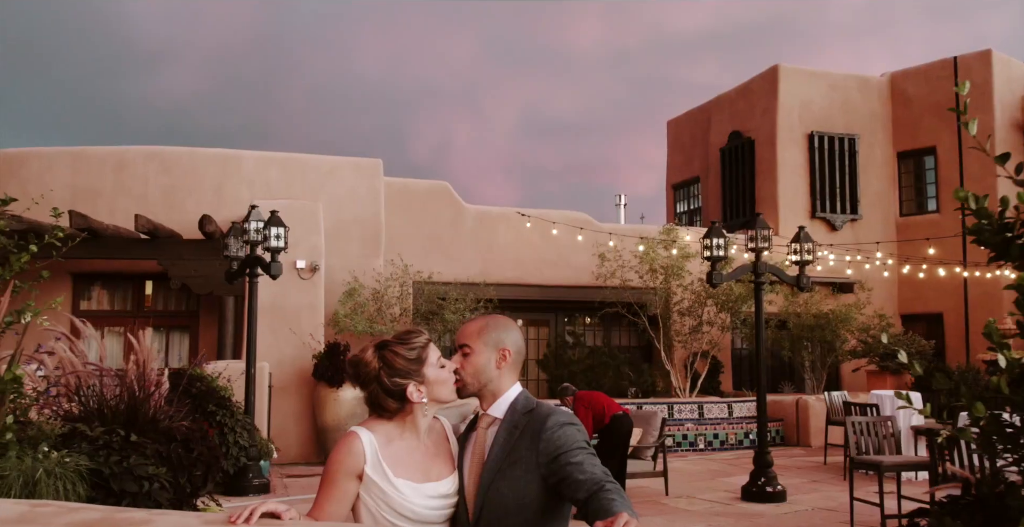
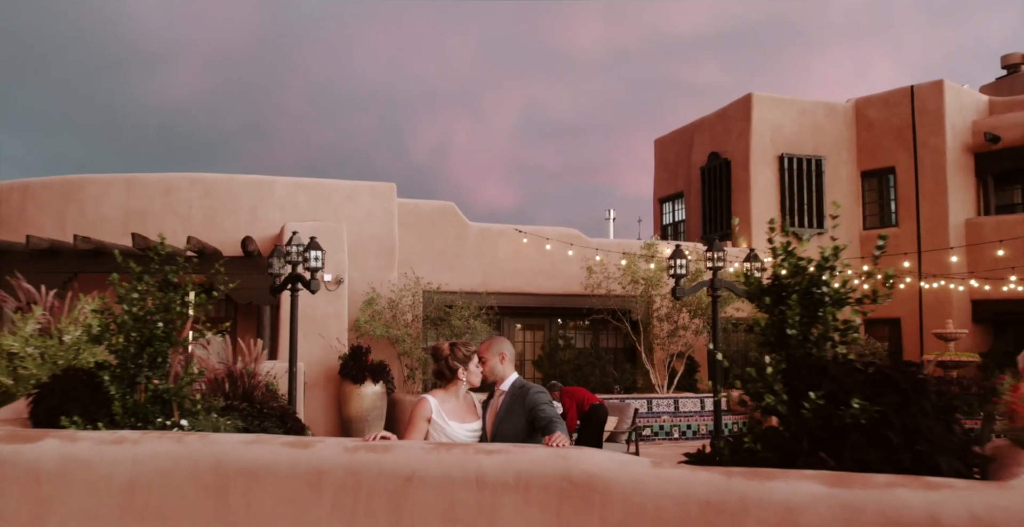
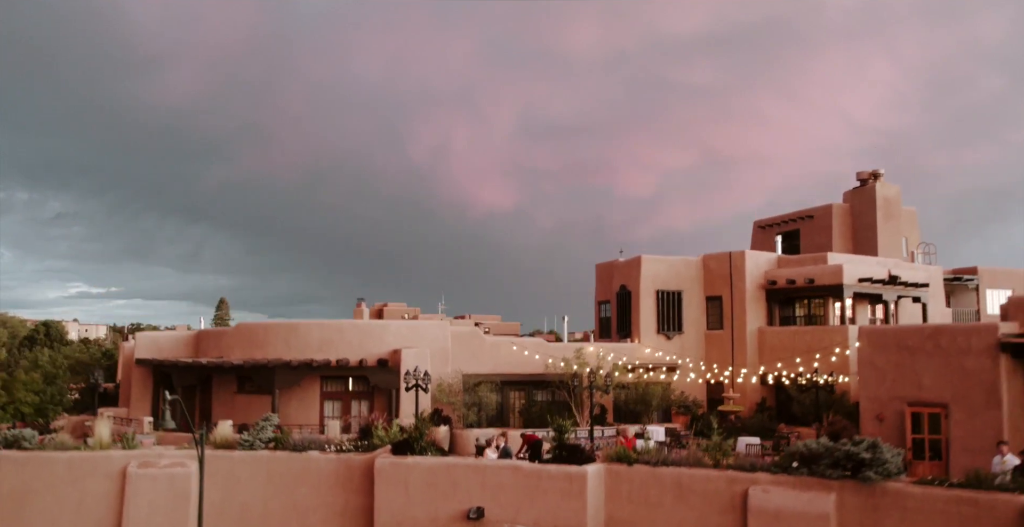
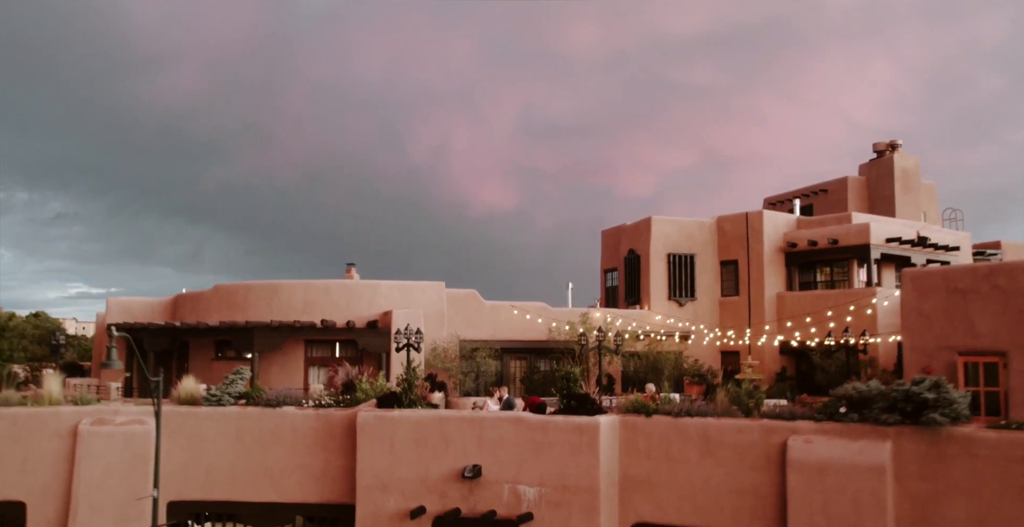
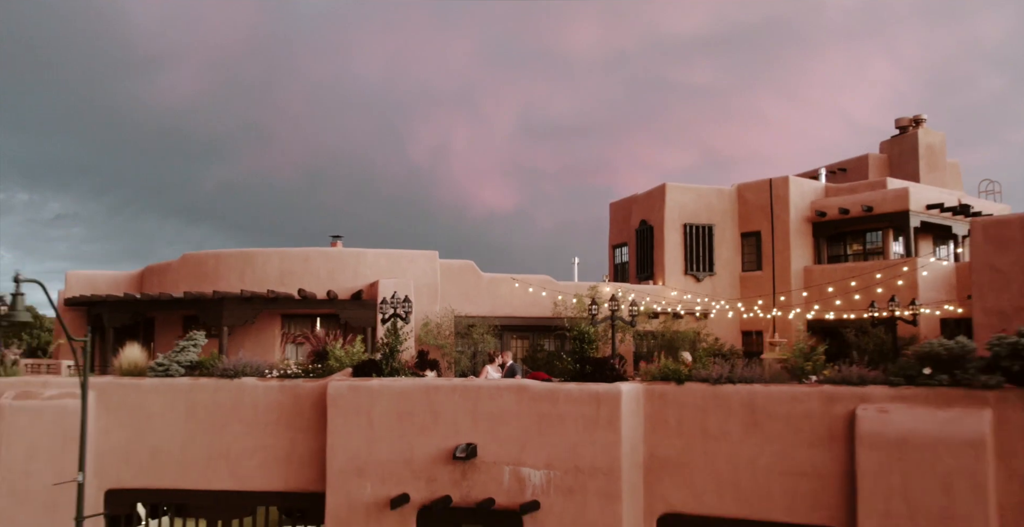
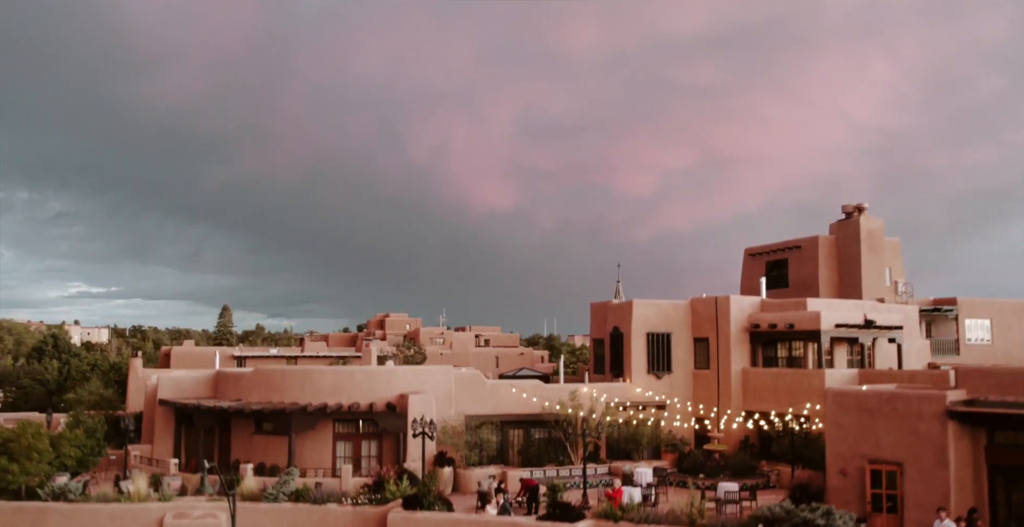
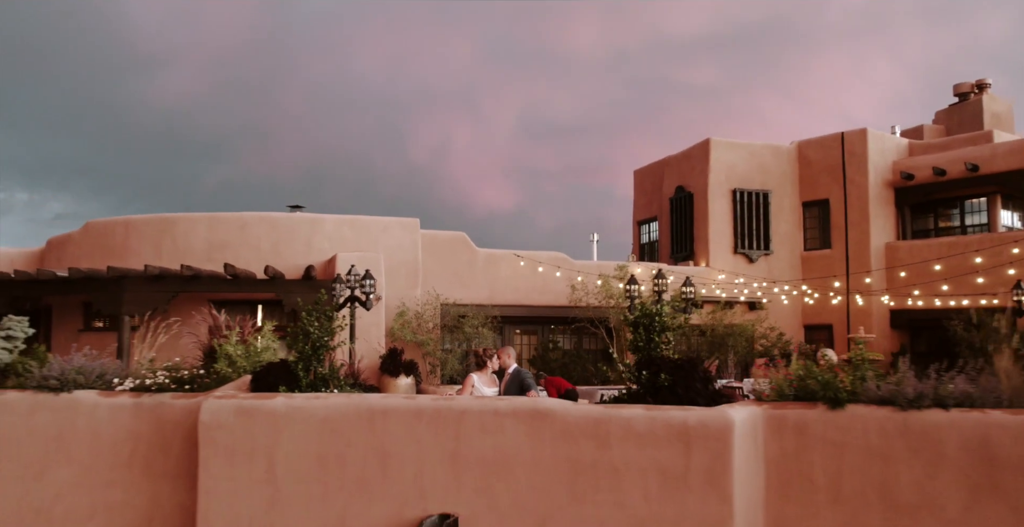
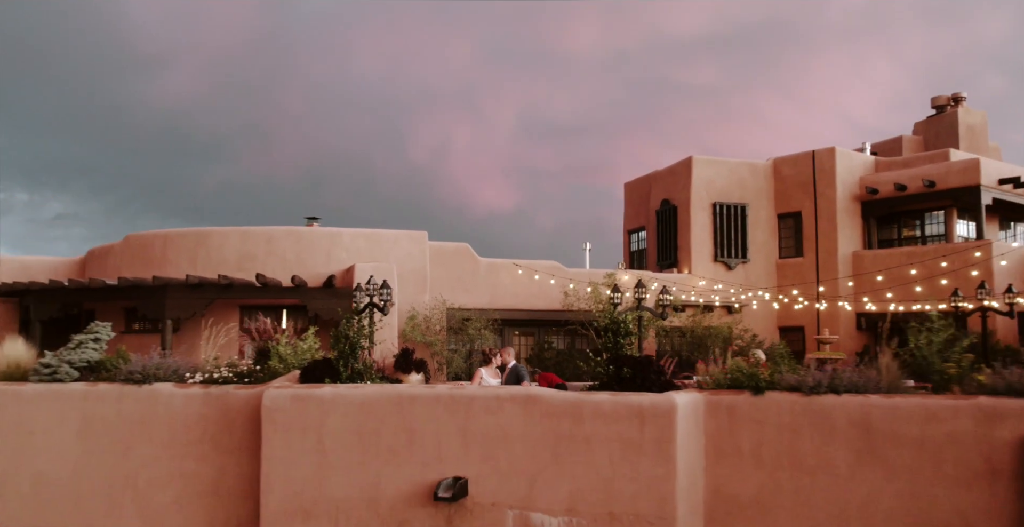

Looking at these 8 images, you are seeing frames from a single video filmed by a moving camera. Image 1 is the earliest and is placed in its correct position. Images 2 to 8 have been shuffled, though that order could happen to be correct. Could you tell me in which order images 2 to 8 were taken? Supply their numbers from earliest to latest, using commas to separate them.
2, 7, 8, 5, 4, 3, 6
